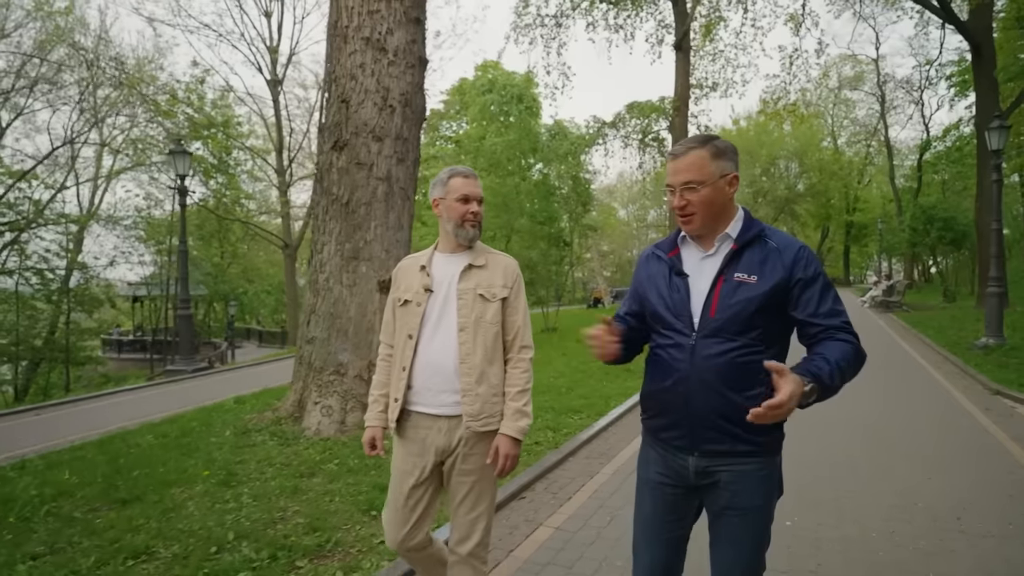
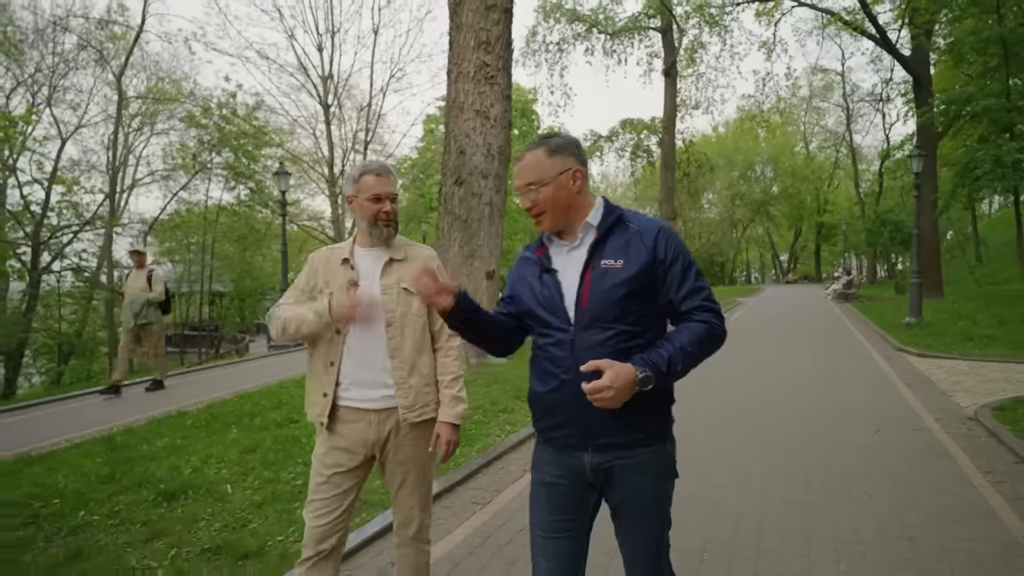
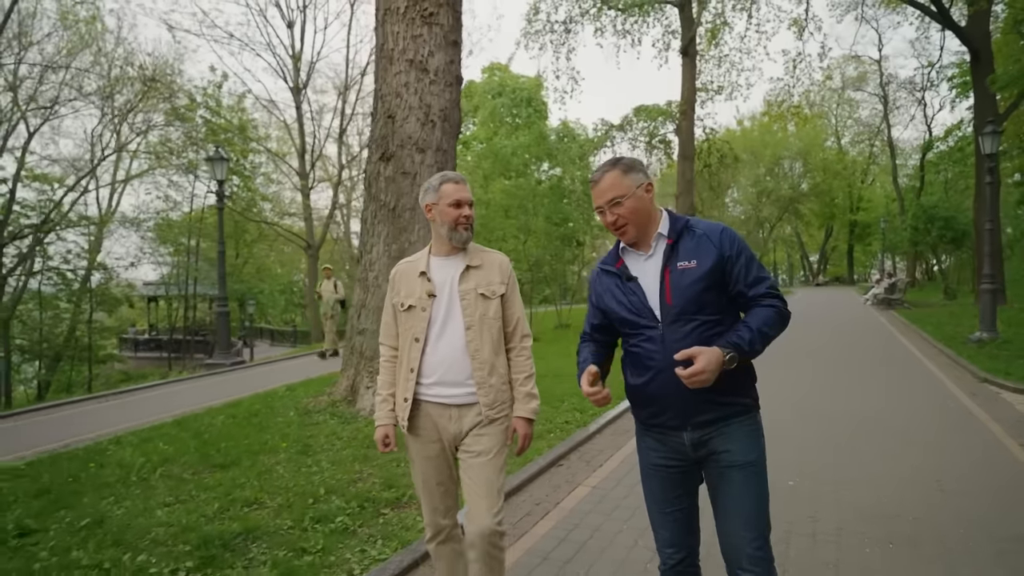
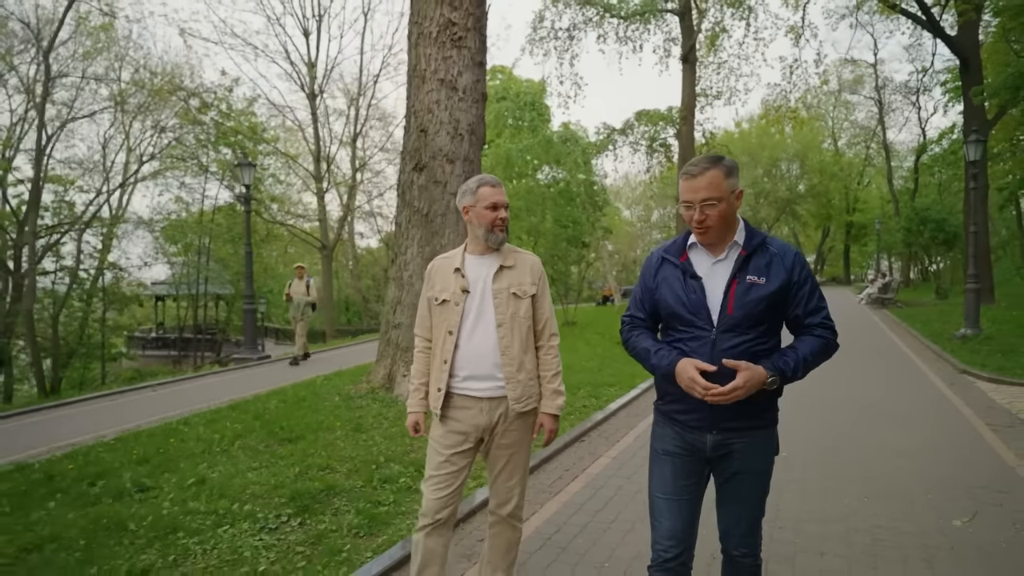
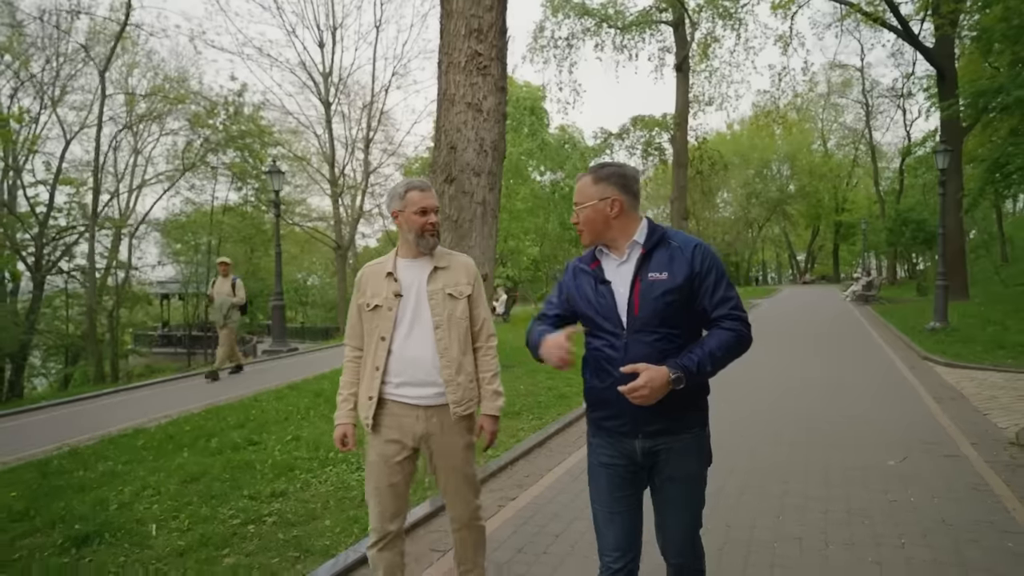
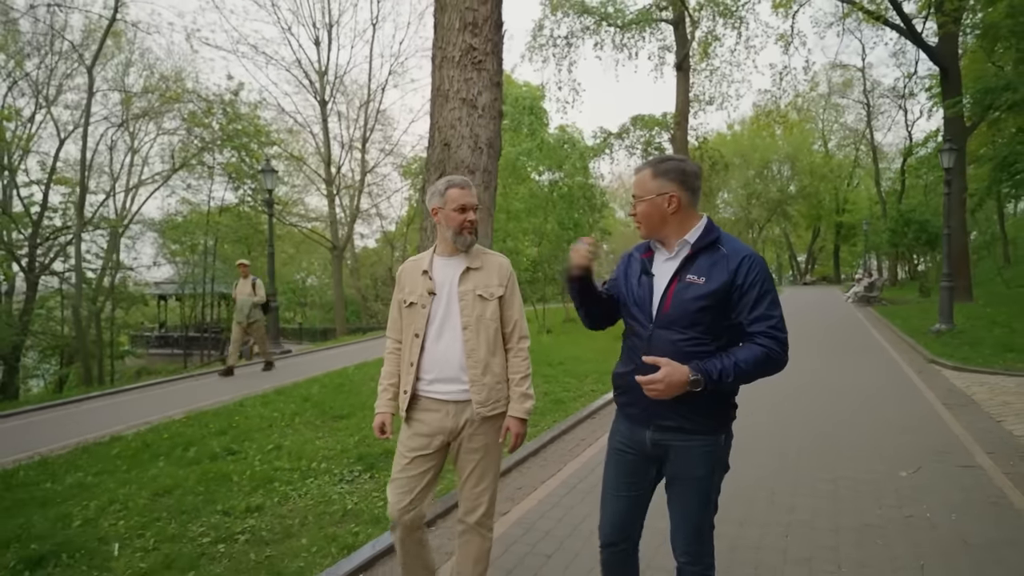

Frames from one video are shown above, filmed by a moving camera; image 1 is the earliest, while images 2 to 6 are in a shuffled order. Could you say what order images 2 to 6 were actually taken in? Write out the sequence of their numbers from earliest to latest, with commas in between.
3, 4, 6, 5, 2
